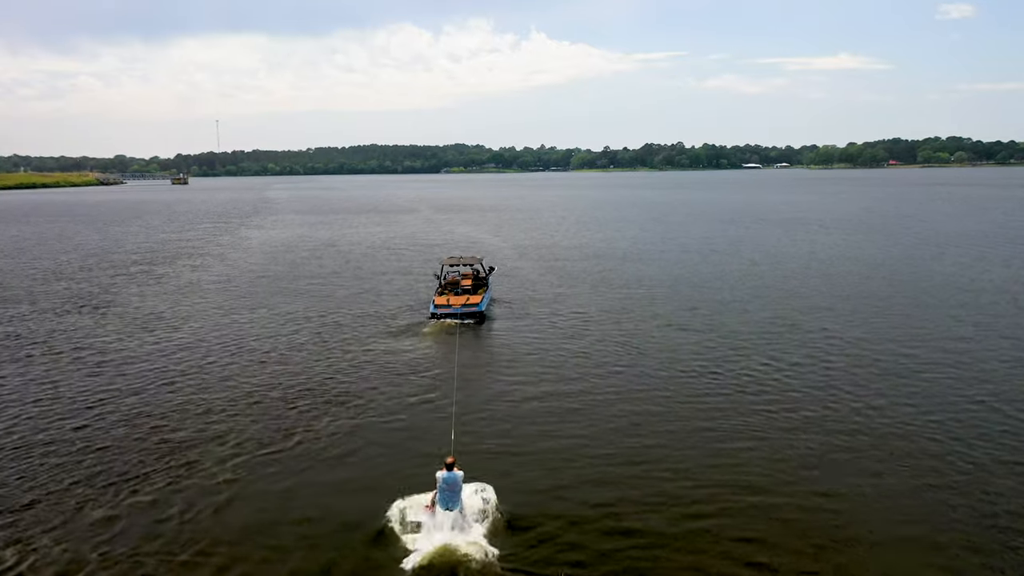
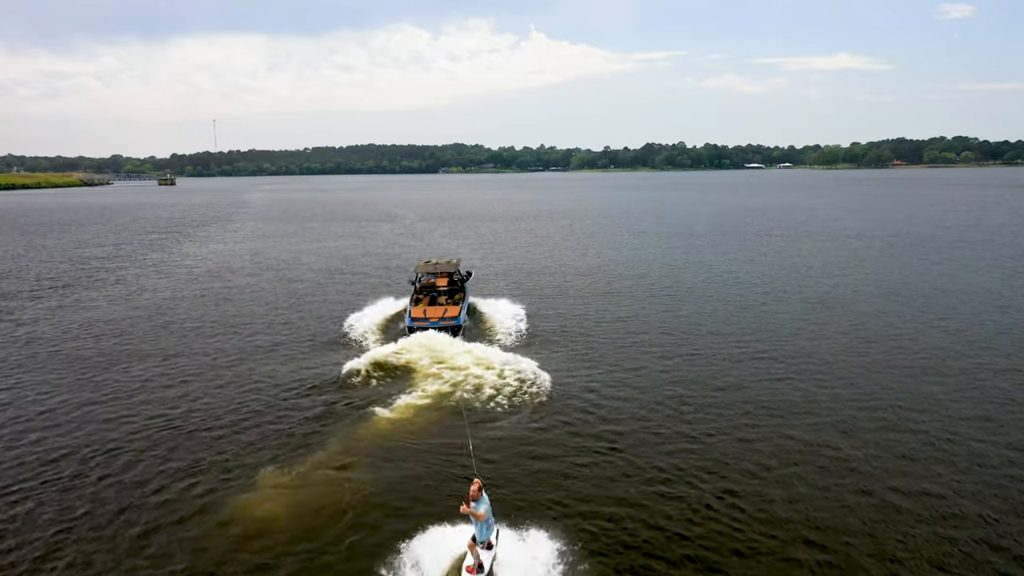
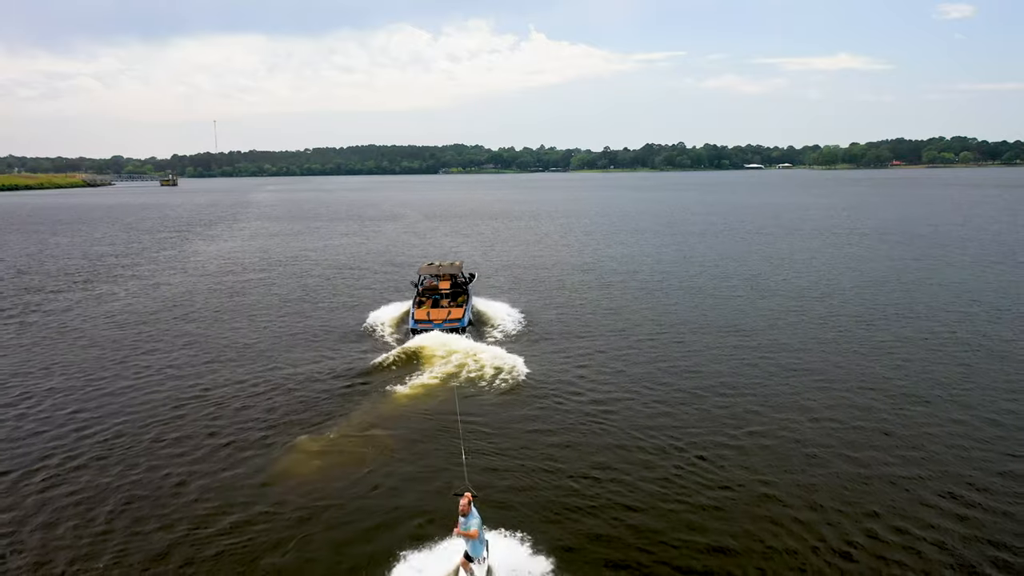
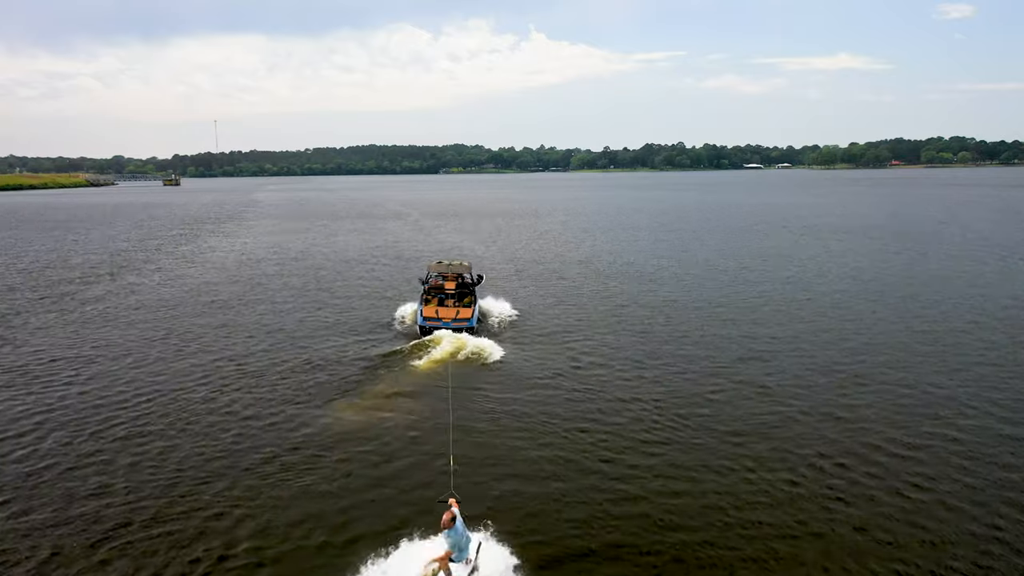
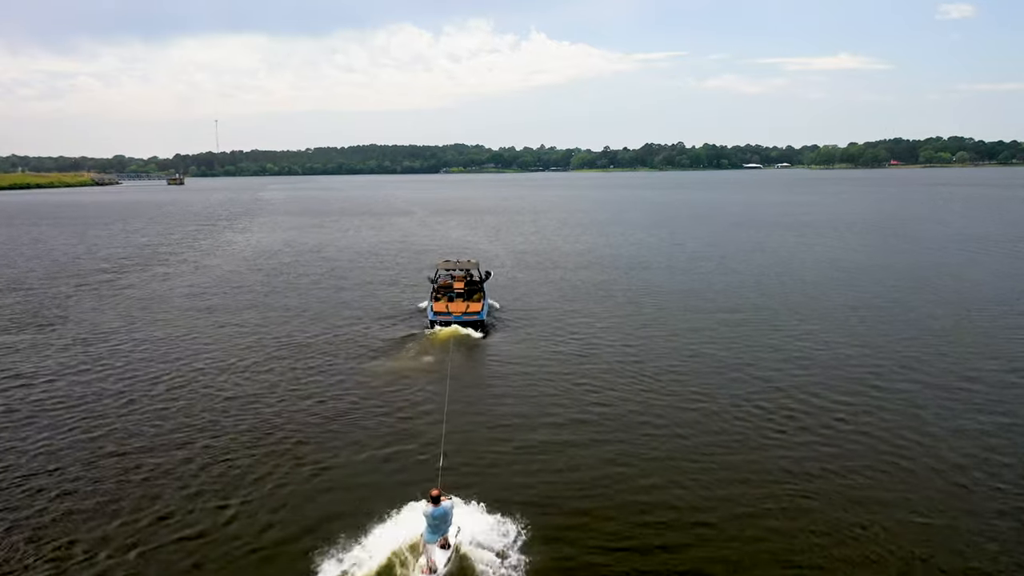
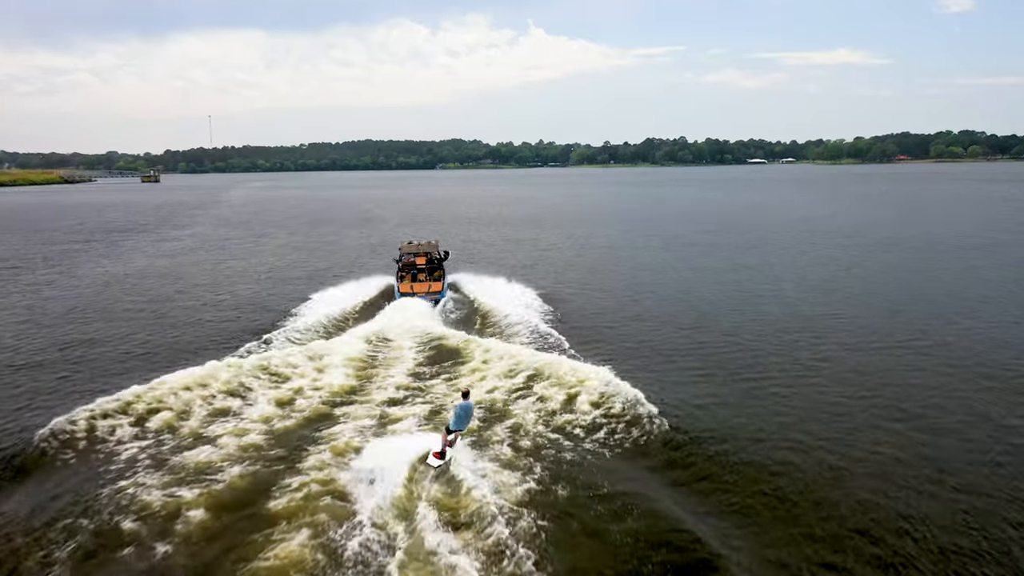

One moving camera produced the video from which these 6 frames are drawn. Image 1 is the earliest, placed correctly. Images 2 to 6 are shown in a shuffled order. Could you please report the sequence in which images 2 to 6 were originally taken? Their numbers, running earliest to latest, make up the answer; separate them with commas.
5, 4, 3, 2, 6
